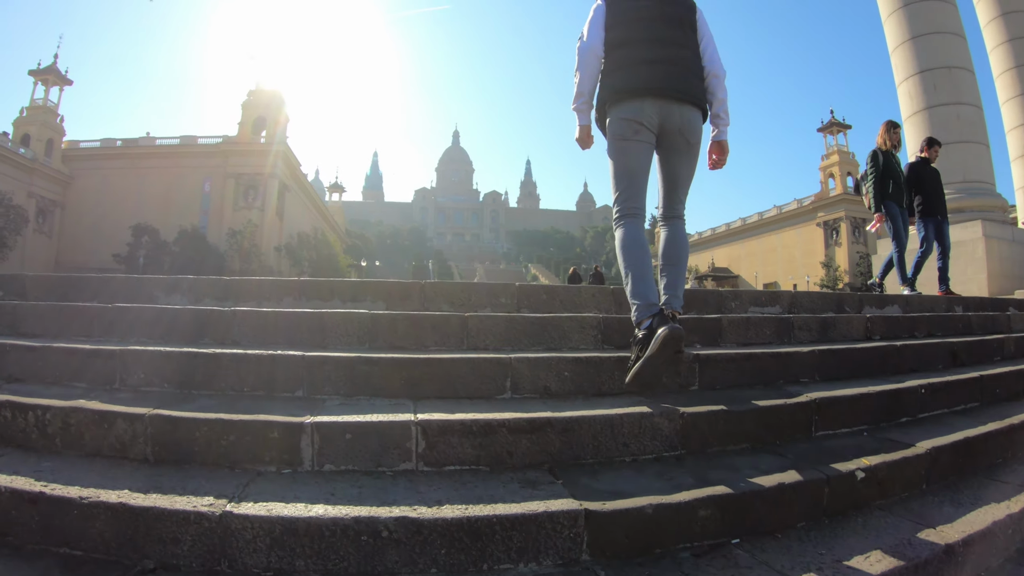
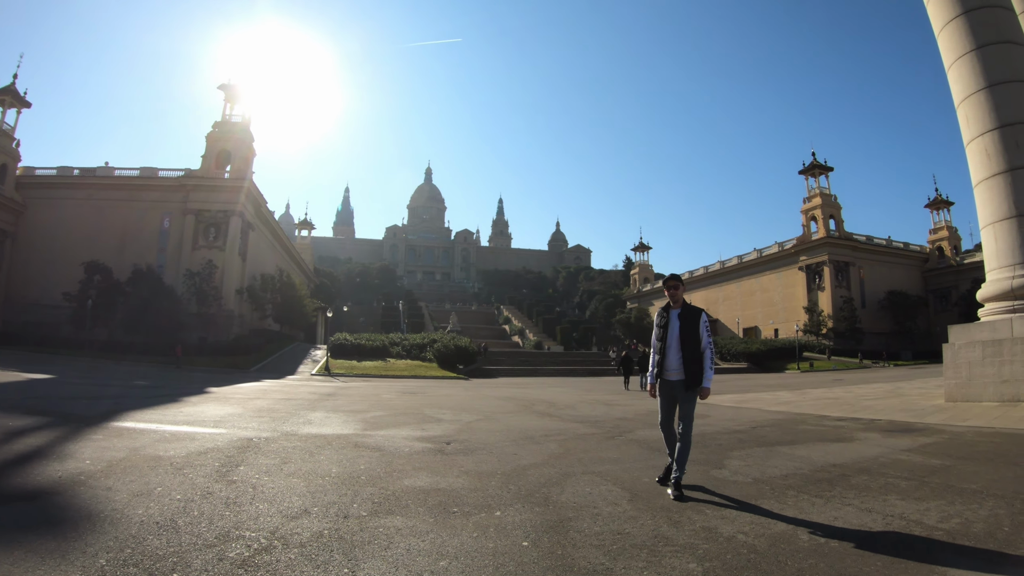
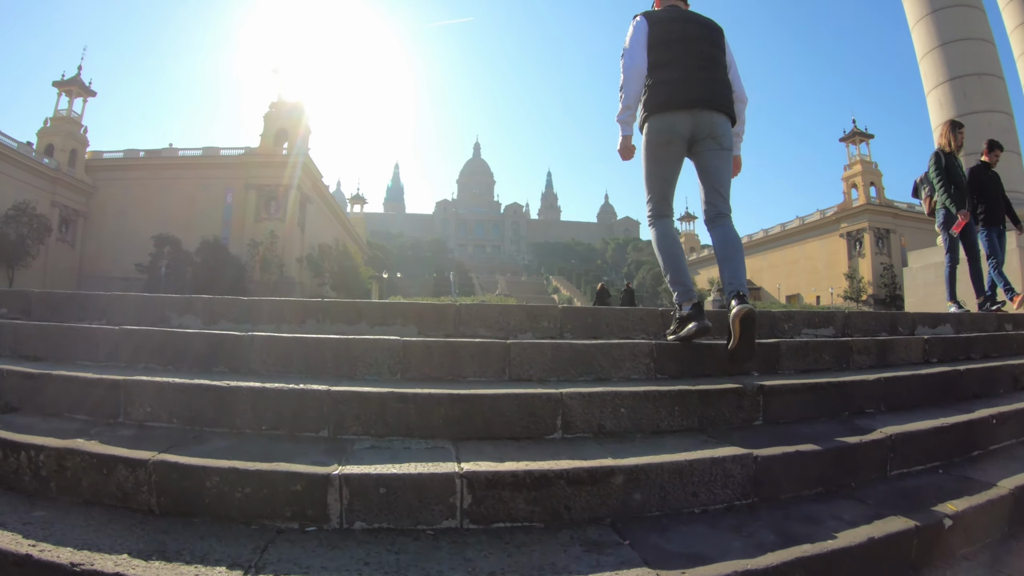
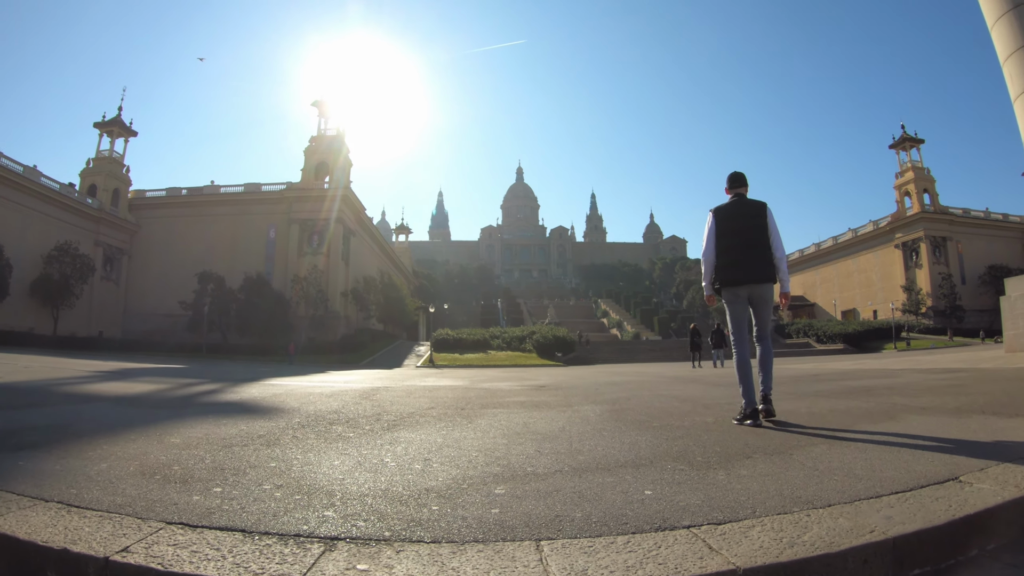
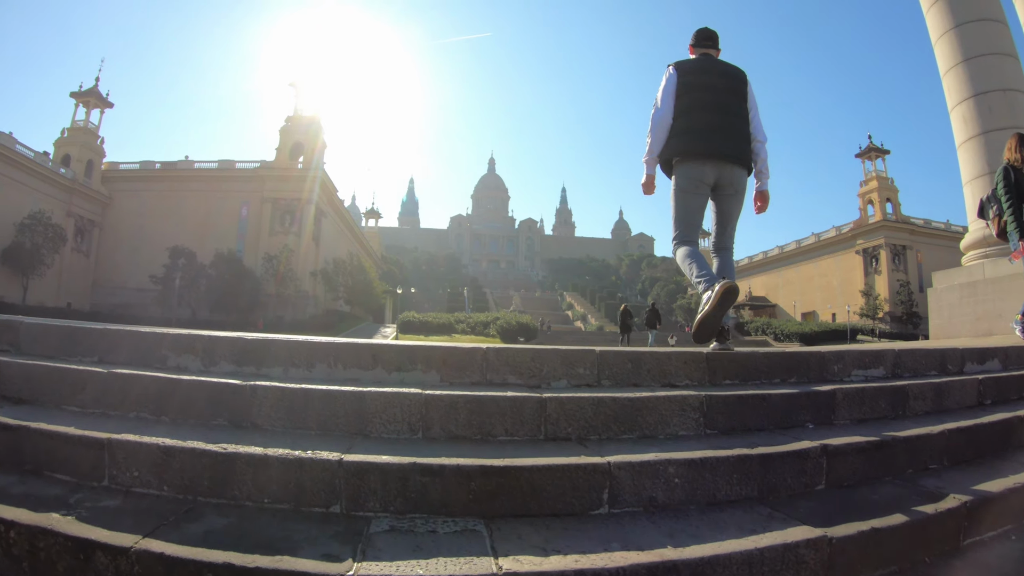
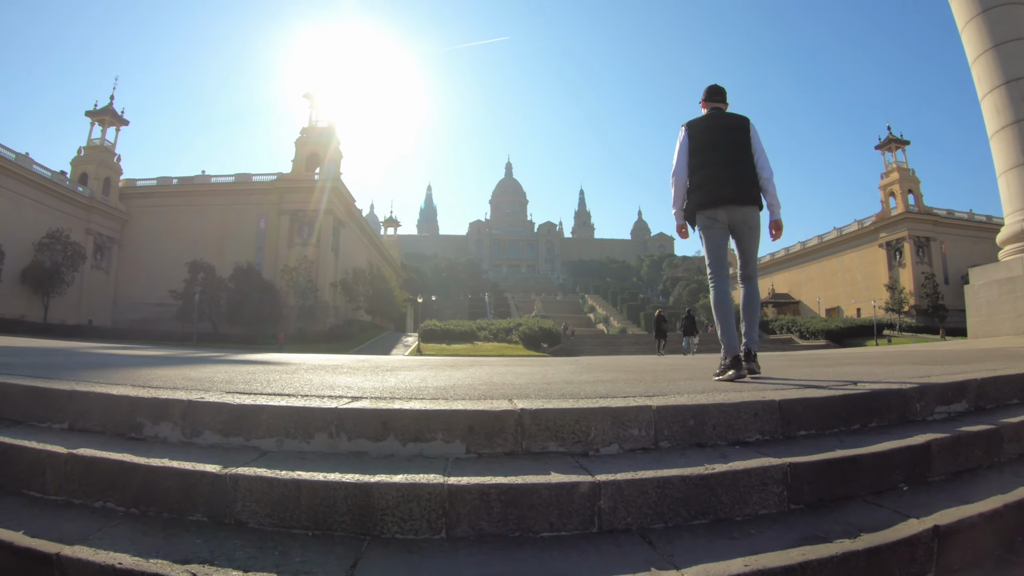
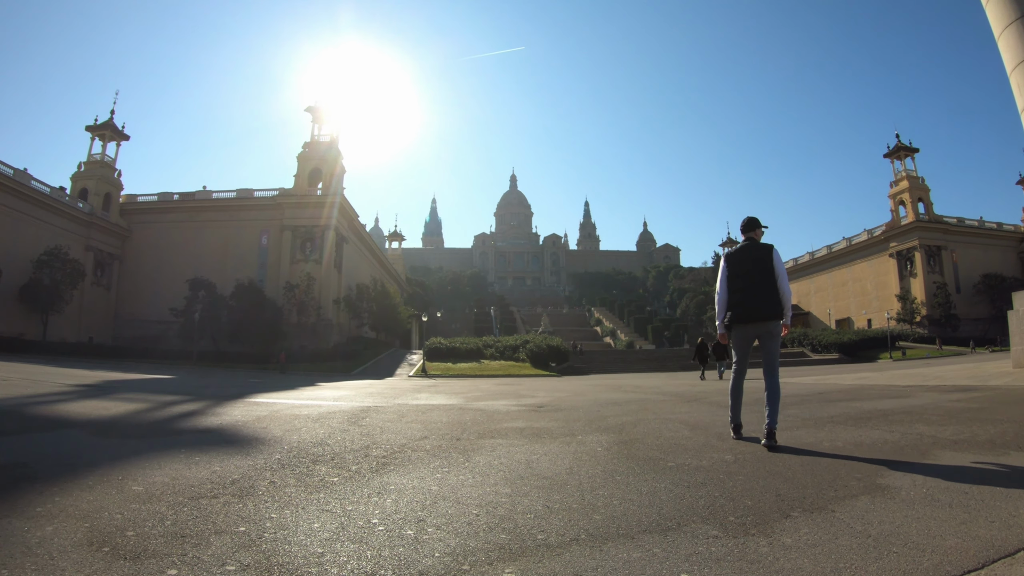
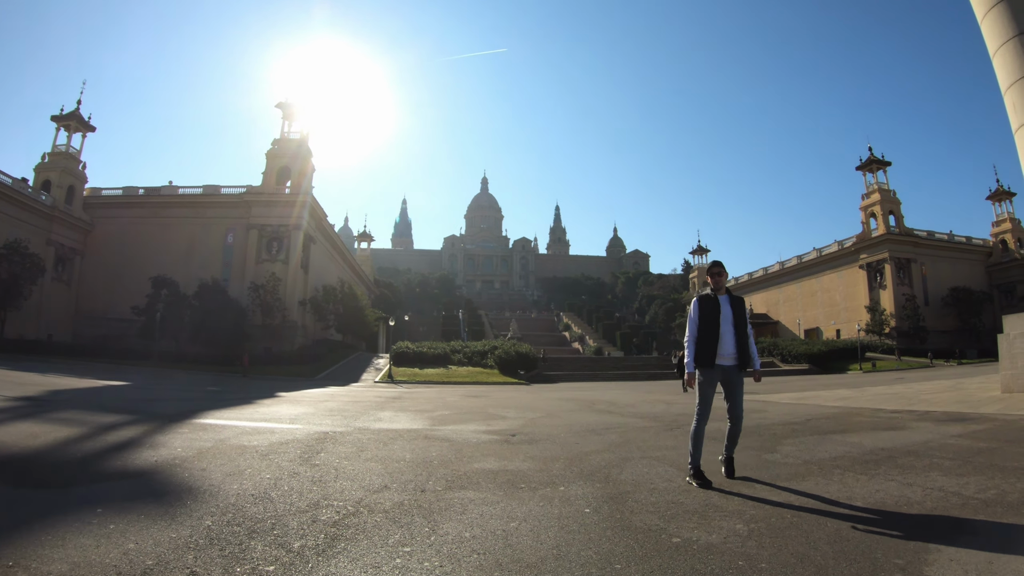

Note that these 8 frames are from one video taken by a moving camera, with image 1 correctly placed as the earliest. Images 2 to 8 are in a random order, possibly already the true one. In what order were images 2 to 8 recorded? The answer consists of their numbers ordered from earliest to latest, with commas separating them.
3, 5, 6, 4, 7, 8, 2
